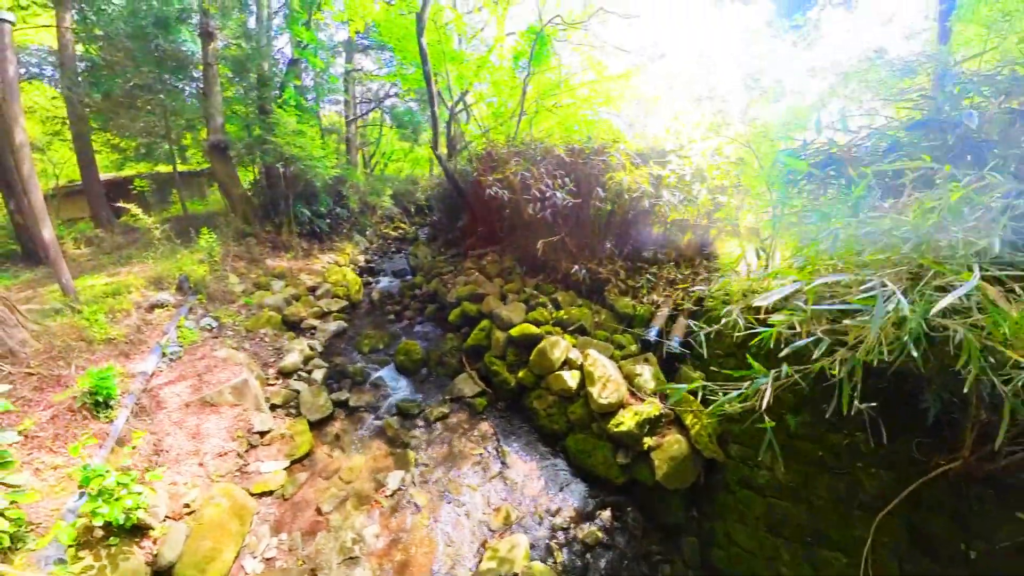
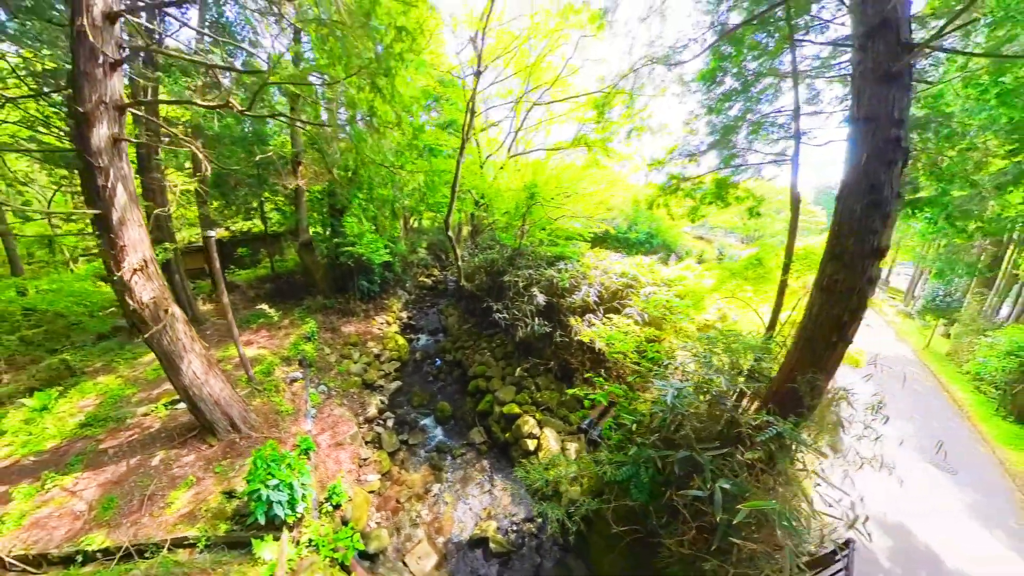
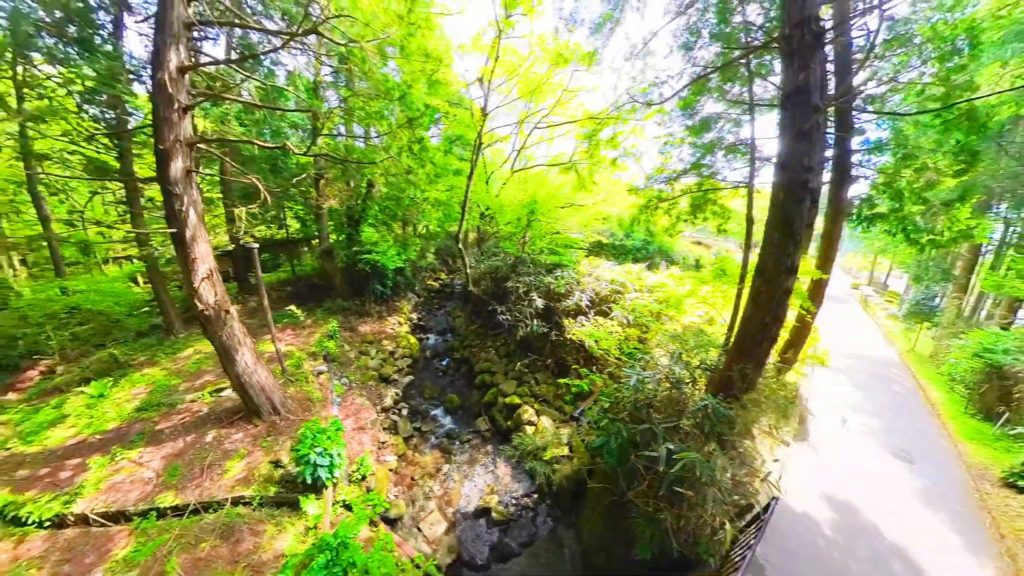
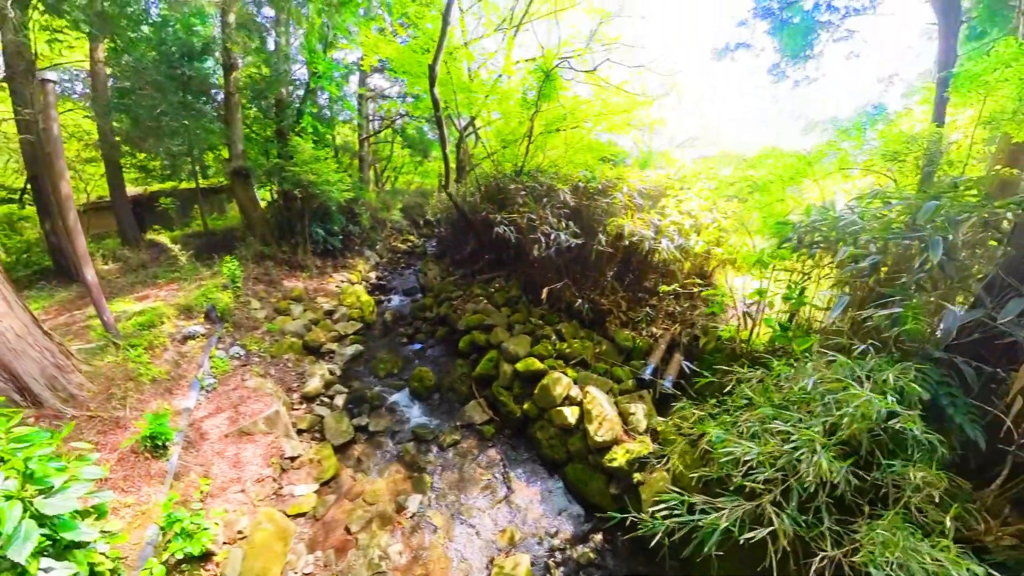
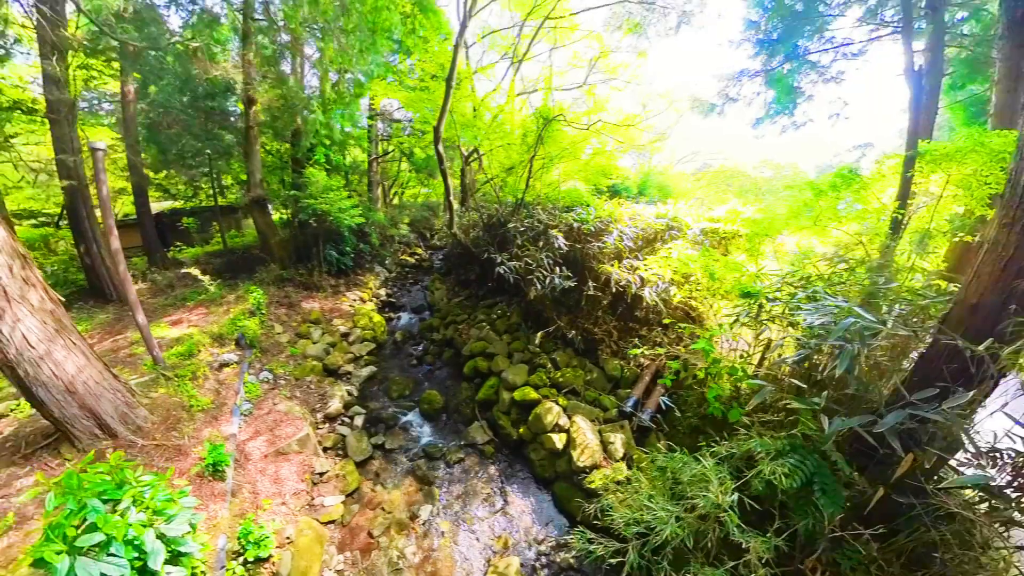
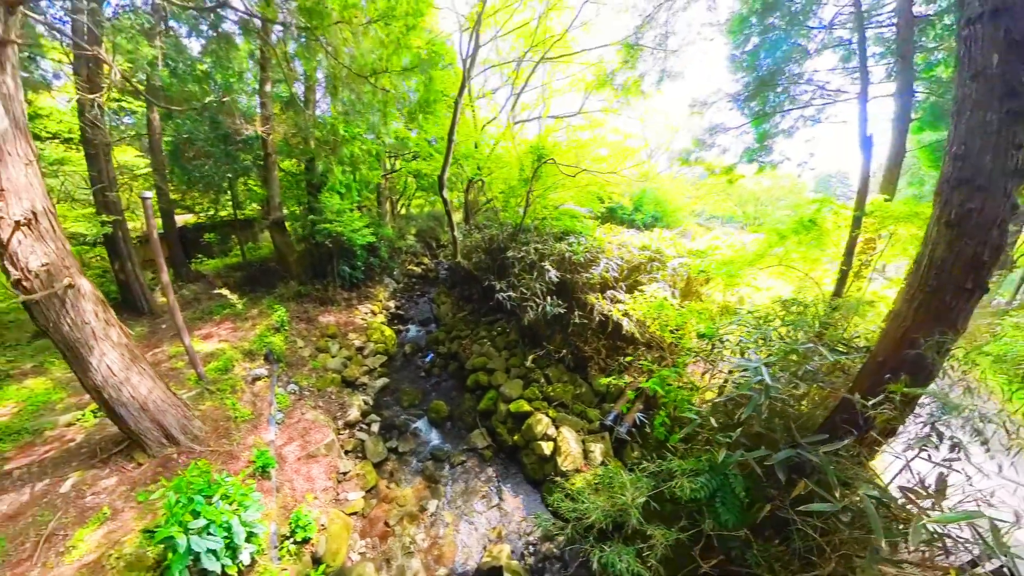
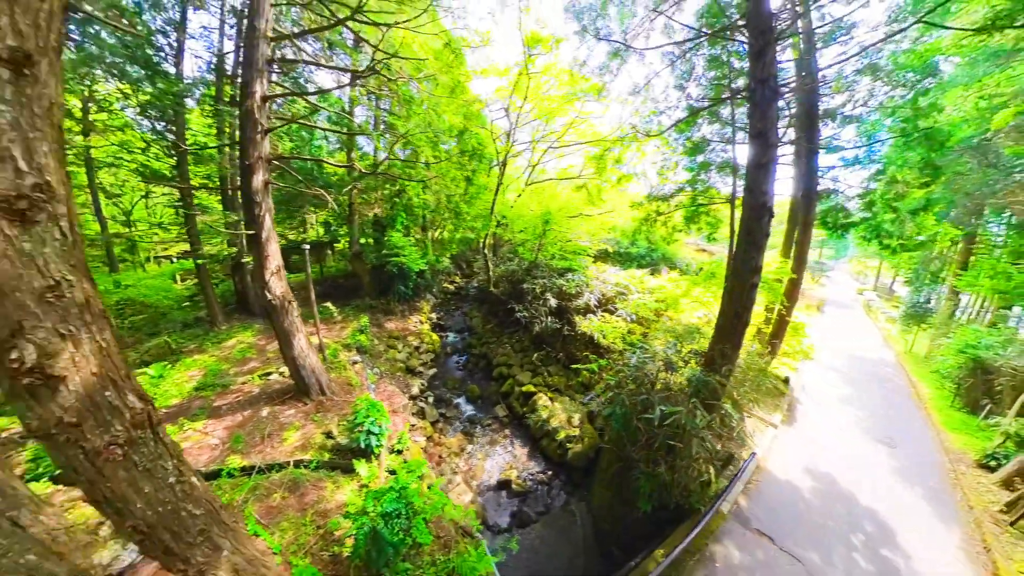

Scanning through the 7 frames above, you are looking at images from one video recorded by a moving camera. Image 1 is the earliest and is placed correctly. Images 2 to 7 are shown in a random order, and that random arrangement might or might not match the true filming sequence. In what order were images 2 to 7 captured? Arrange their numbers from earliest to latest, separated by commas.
4, 5, 6, 2, 3, 7
